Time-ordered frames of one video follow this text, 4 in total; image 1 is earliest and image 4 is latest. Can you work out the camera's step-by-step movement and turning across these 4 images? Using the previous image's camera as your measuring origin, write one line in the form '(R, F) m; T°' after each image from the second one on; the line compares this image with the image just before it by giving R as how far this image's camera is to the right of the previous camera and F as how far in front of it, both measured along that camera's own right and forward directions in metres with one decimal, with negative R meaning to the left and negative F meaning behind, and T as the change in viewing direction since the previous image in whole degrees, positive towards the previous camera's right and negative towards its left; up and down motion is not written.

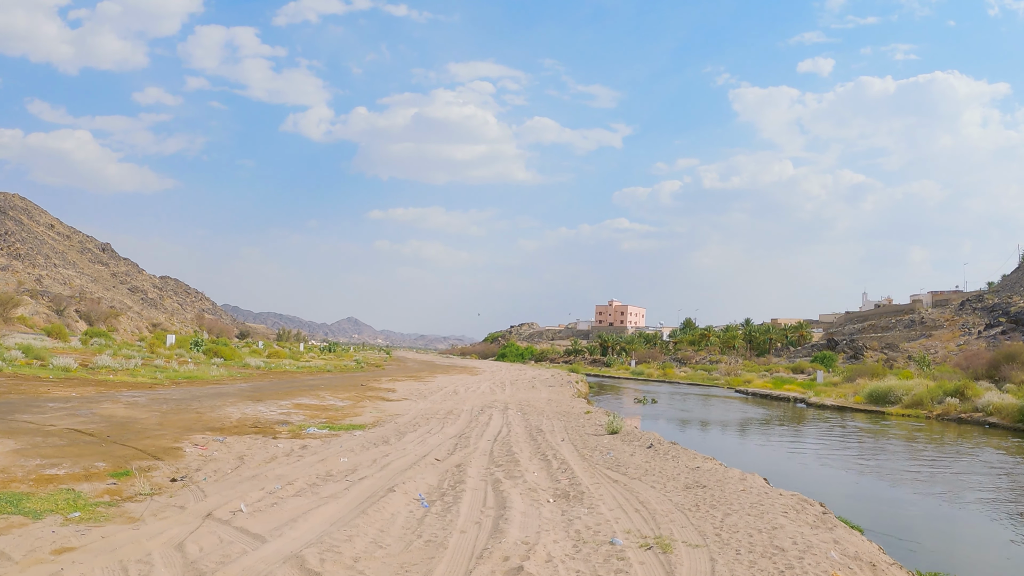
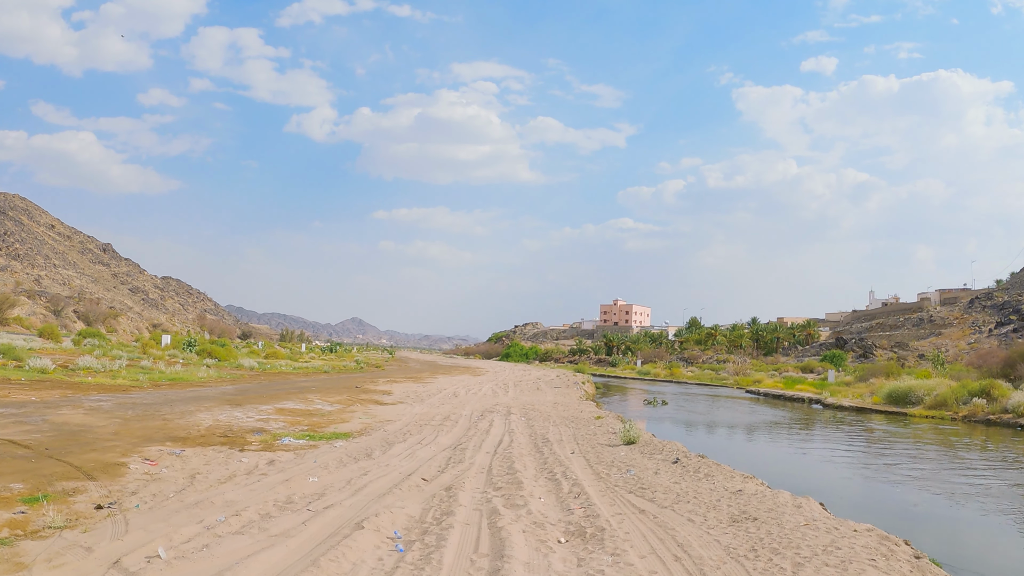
(0.0, +1.7) m; 0°
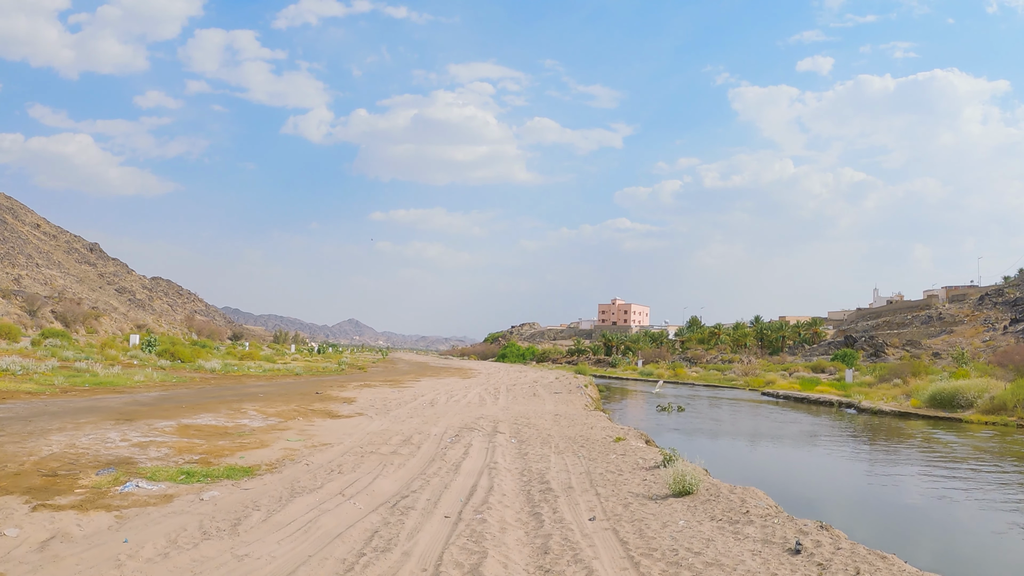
(+0.3, +4.7) m; 0°
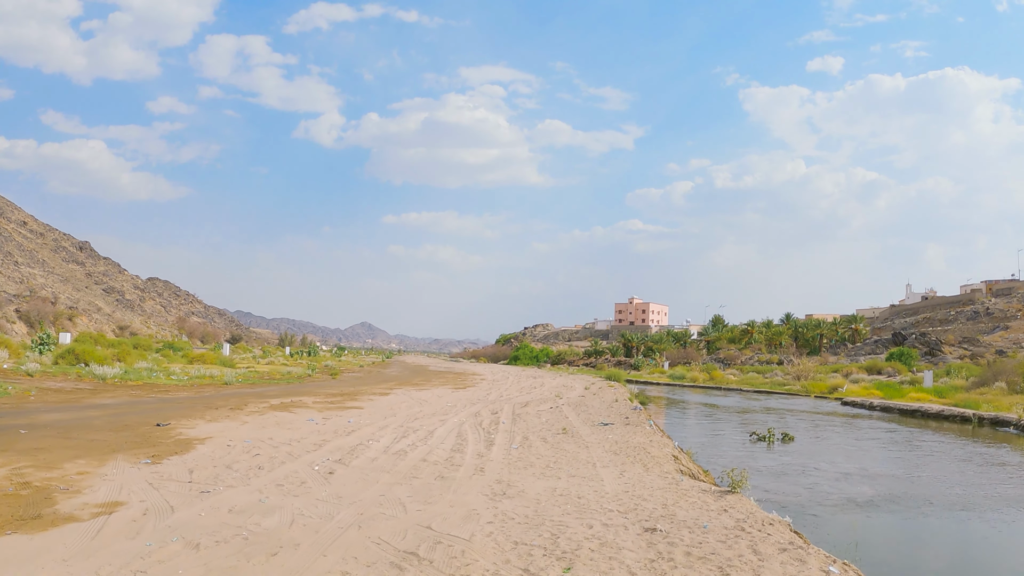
(+0.1, +10.8) m; -1°
